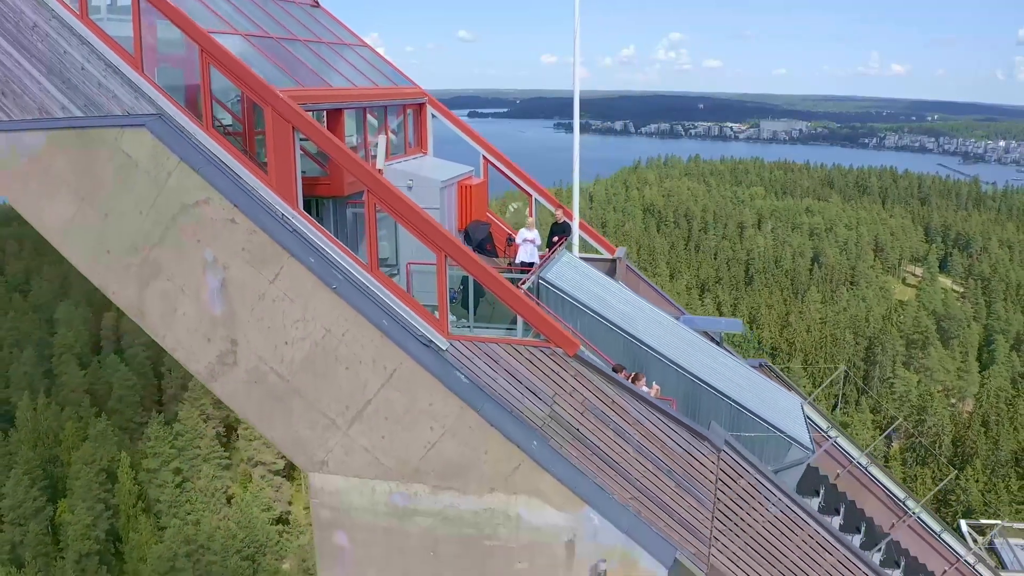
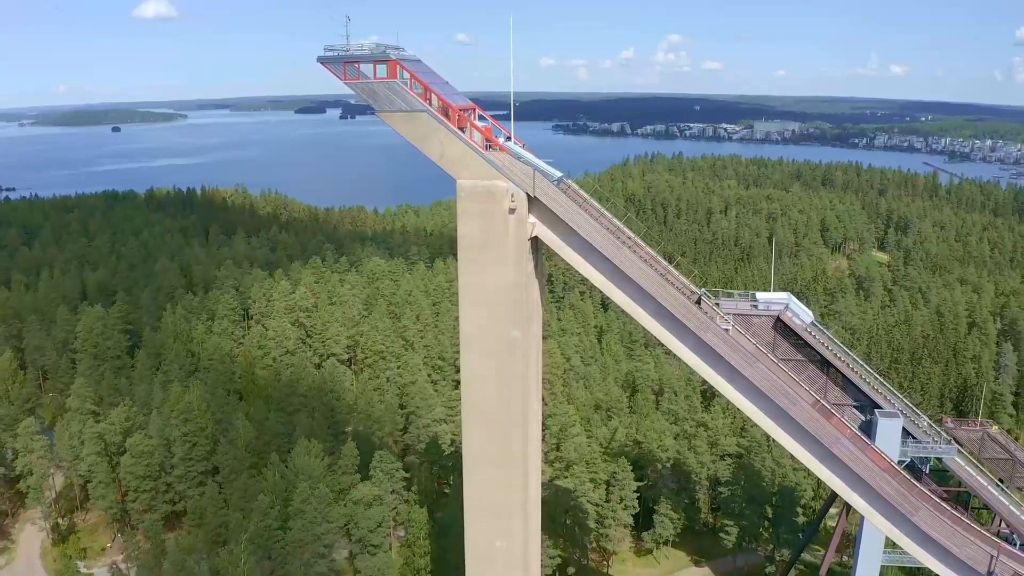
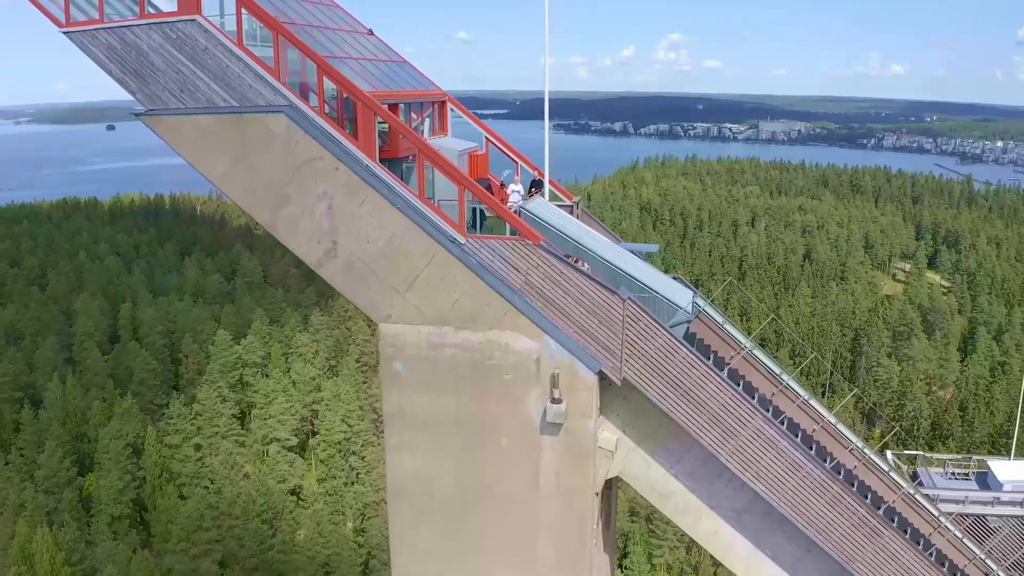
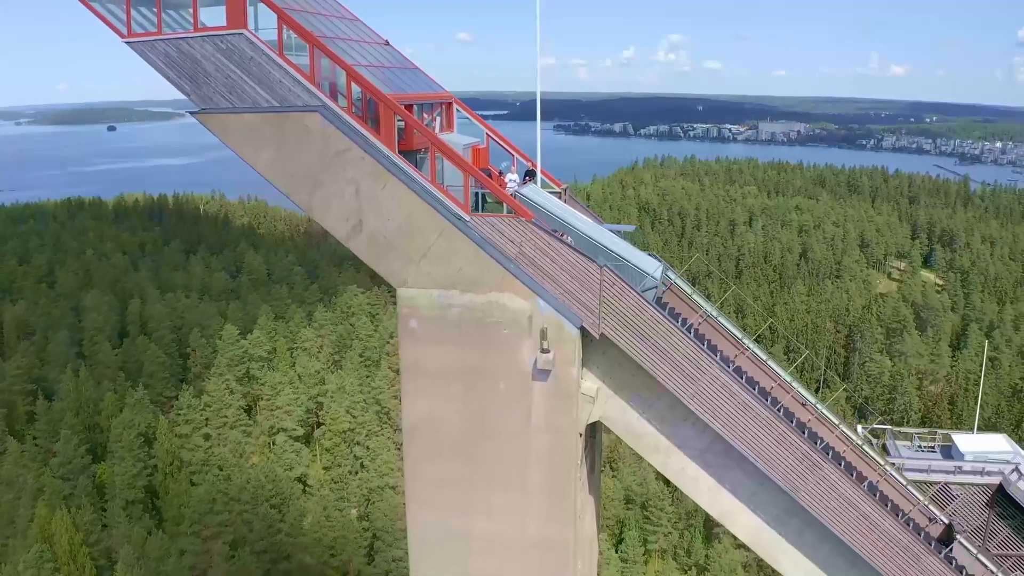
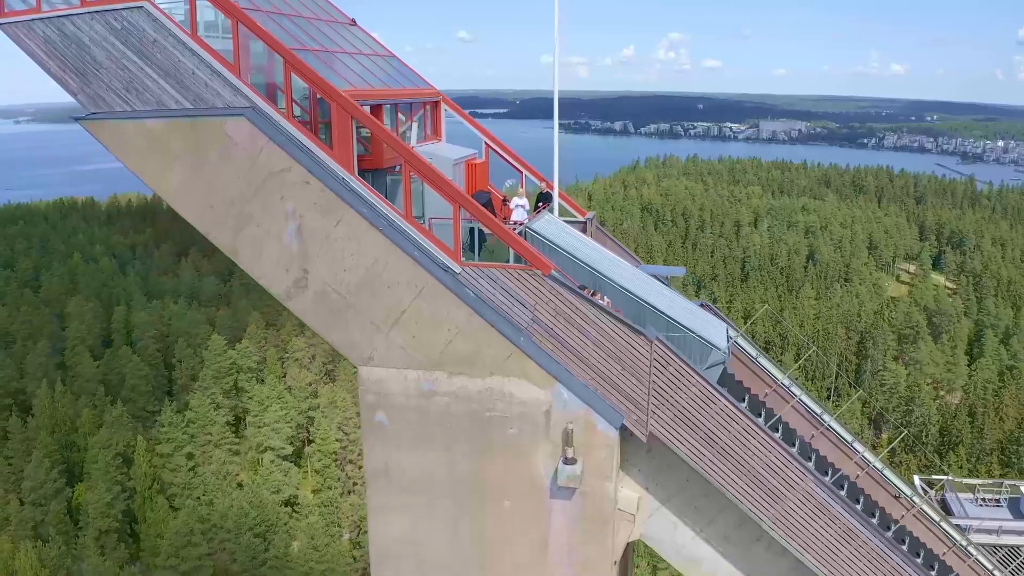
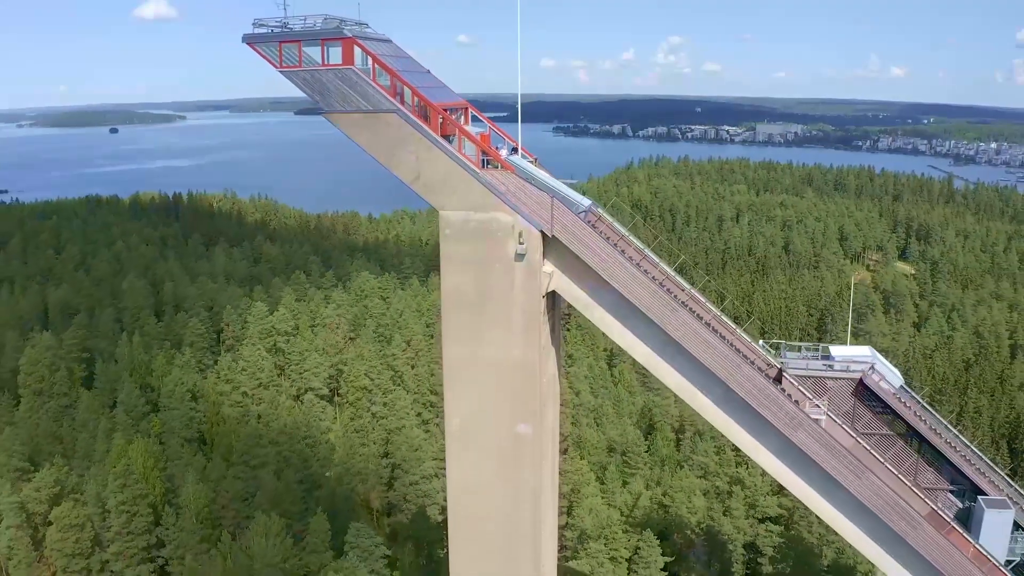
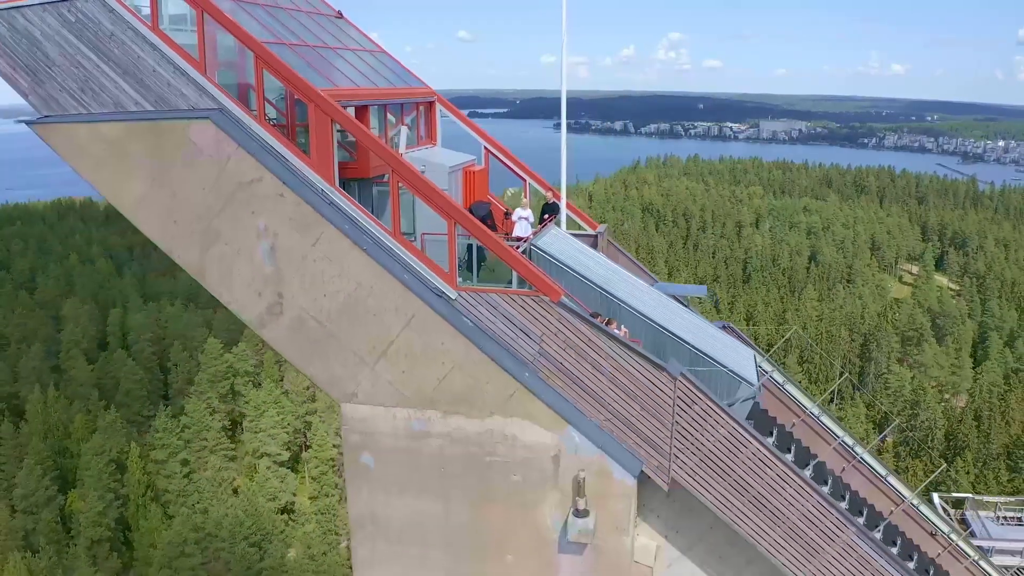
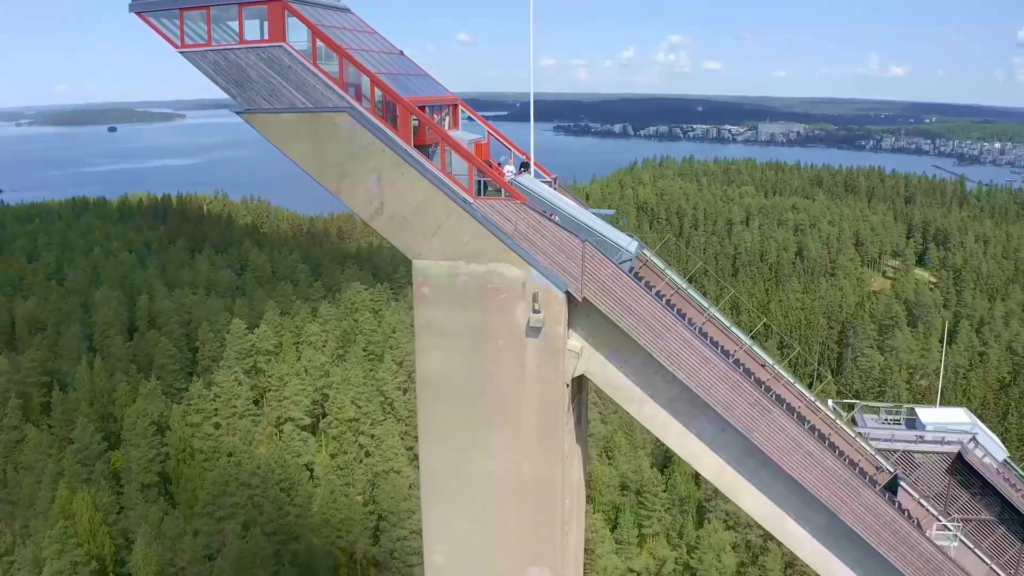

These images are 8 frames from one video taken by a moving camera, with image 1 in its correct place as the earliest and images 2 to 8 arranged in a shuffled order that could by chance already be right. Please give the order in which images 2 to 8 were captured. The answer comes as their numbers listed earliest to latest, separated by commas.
7, 5, 3, 4, 8, 6, 2
